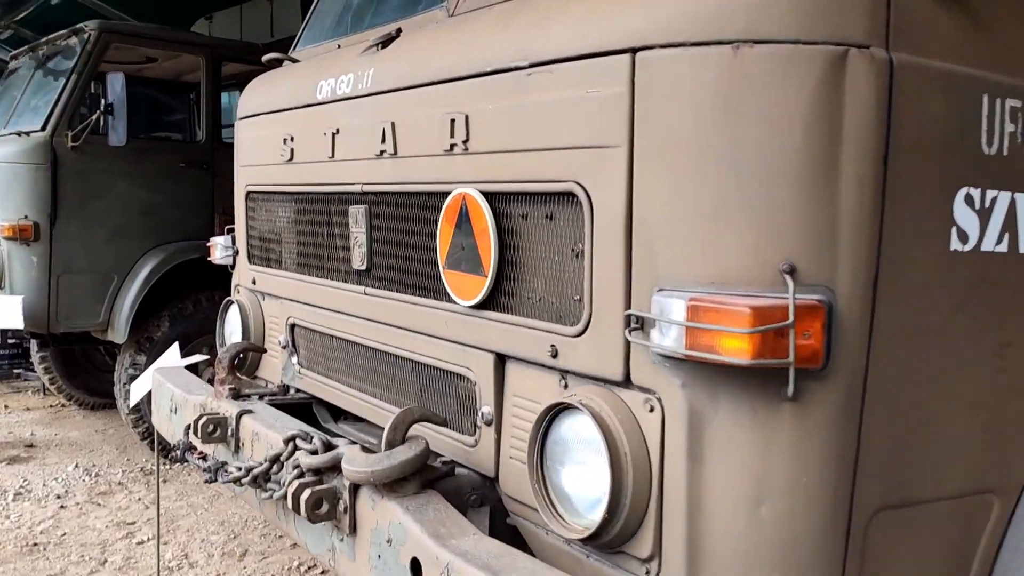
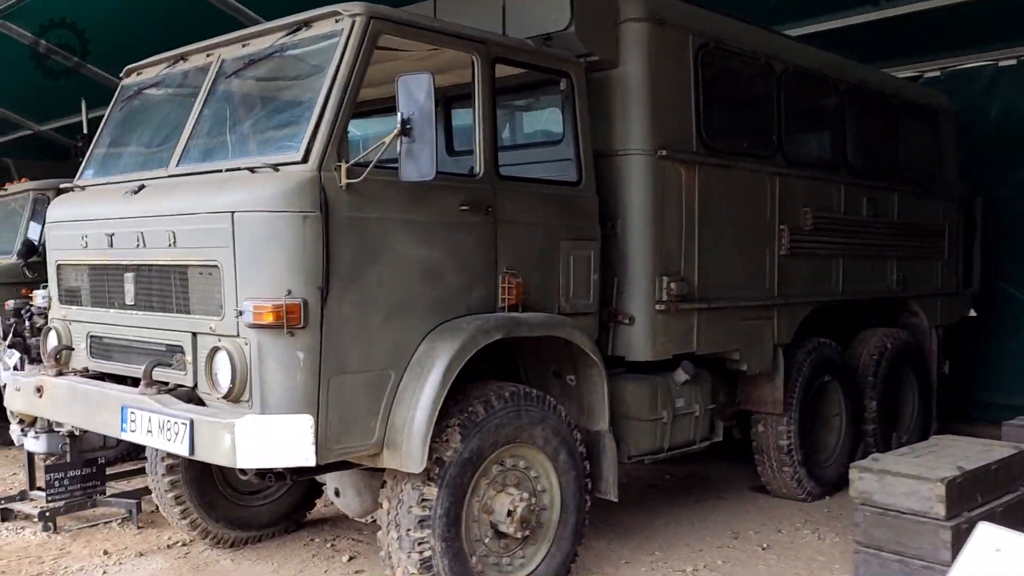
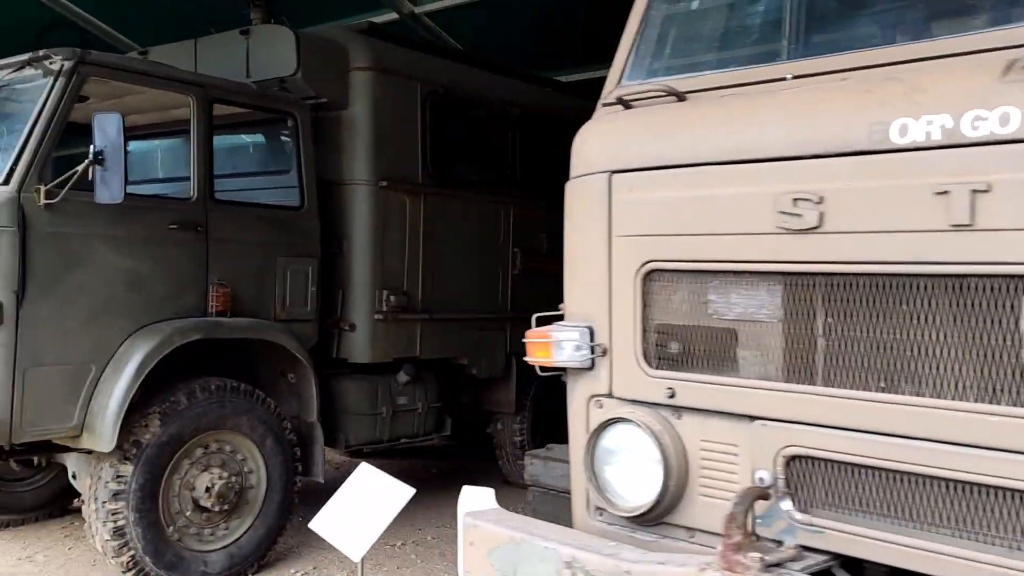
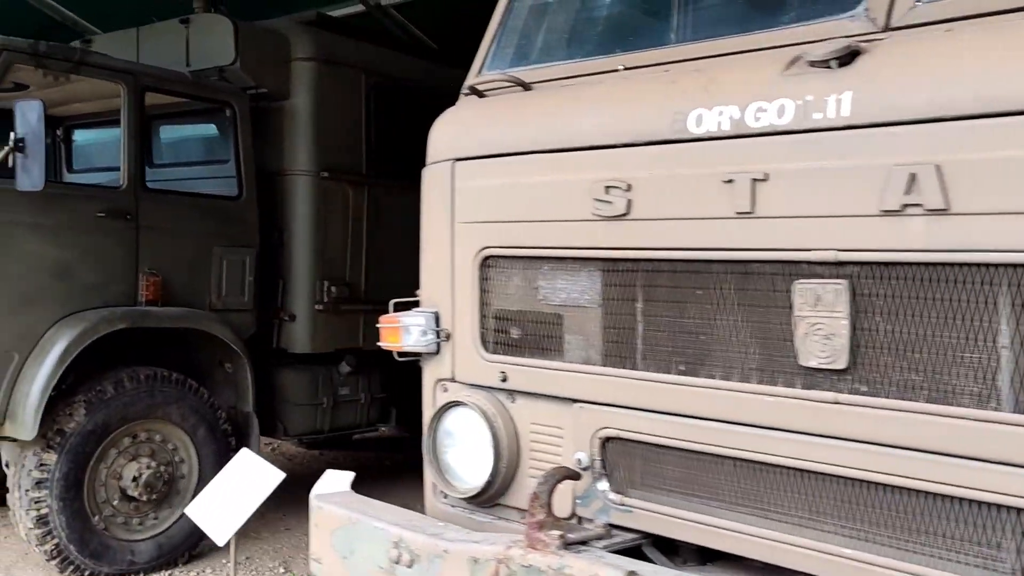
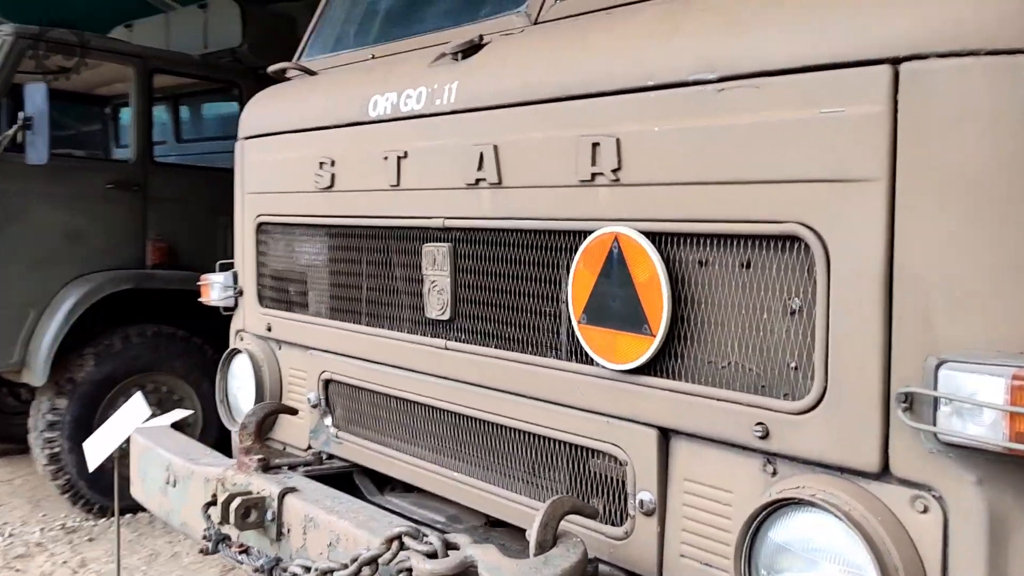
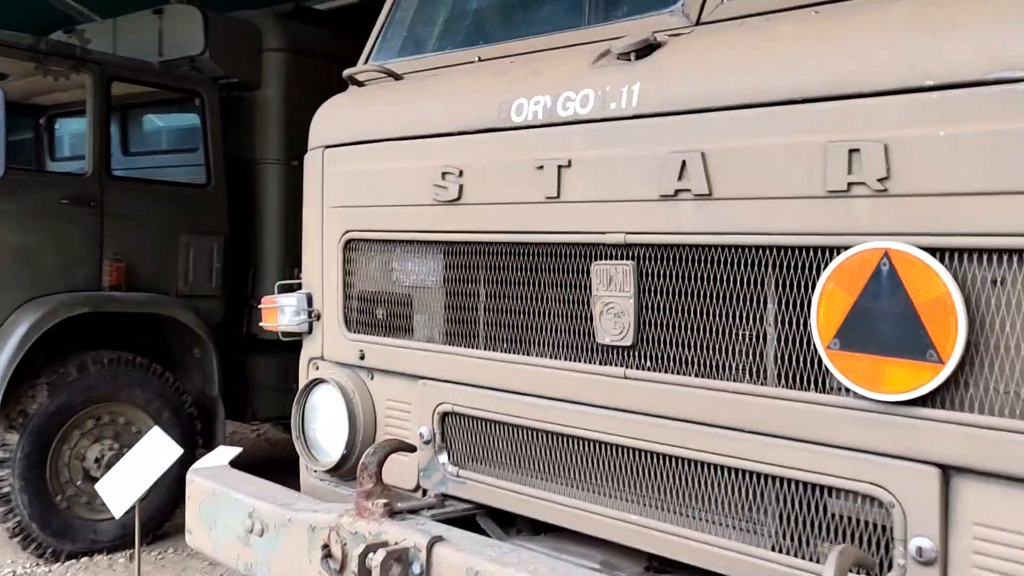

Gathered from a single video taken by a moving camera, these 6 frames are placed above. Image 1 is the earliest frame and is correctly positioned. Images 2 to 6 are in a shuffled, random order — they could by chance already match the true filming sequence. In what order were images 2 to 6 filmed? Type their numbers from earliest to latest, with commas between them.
5, 6, 4, 3, 2
